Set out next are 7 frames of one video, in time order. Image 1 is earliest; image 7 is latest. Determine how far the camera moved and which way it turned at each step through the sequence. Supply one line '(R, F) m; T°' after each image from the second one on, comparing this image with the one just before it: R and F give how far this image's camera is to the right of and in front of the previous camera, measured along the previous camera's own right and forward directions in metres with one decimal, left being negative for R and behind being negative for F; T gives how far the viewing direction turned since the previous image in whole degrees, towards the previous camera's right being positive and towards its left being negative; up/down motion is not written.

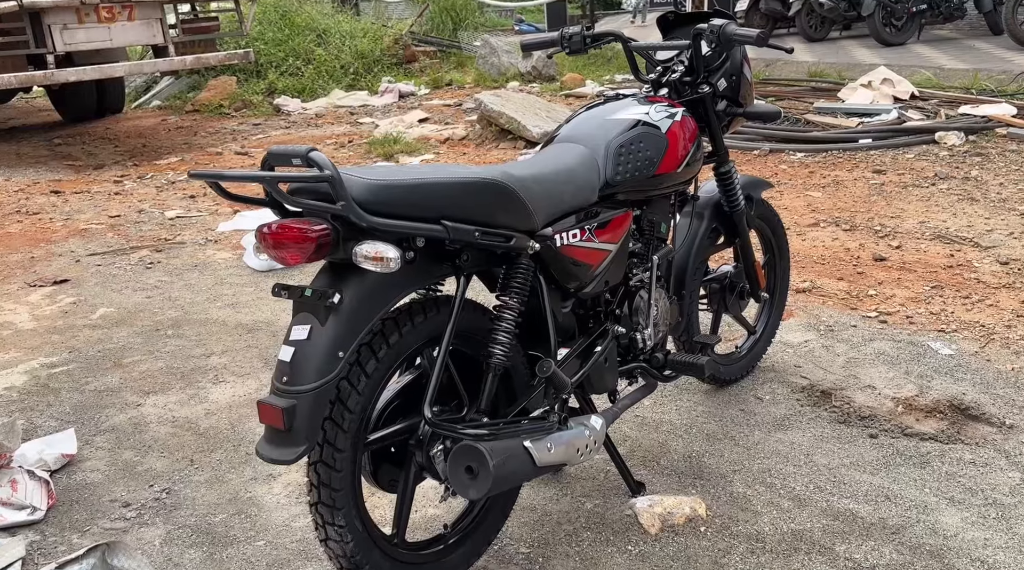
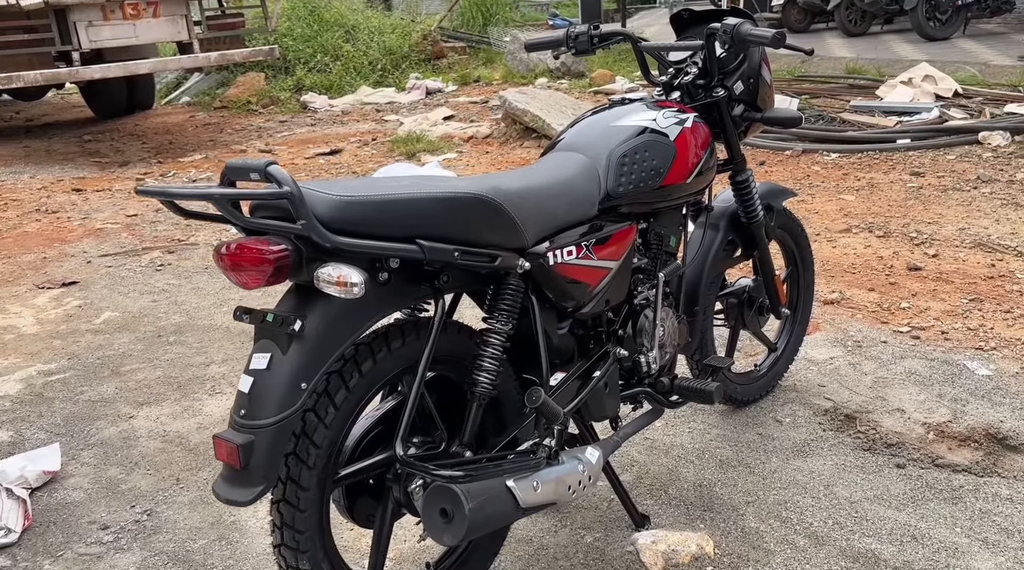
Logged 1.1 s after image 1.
(+0.1, +0.2) m; -2°
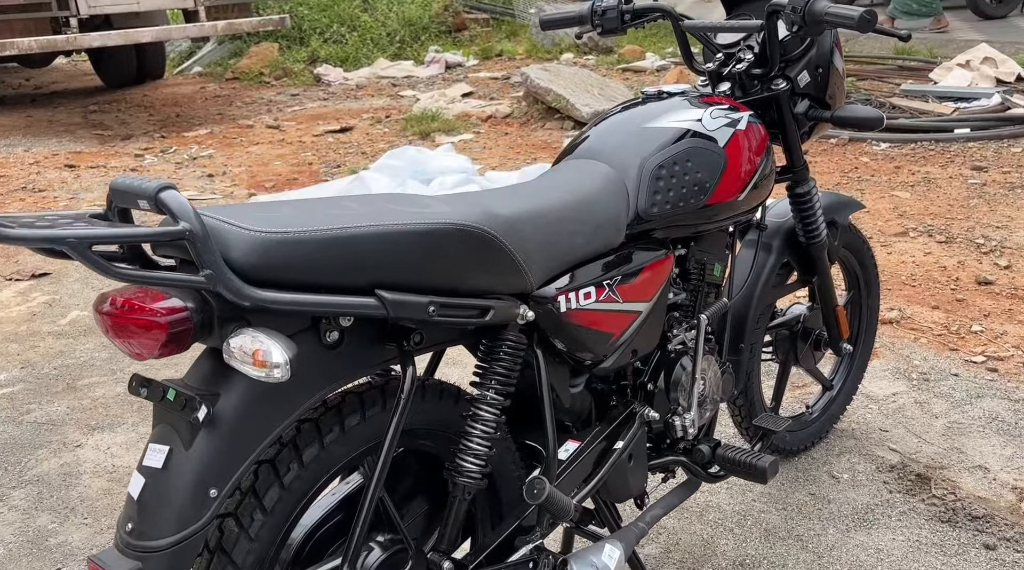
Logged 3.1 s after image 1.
(+0.1, +0.7) m; -1°
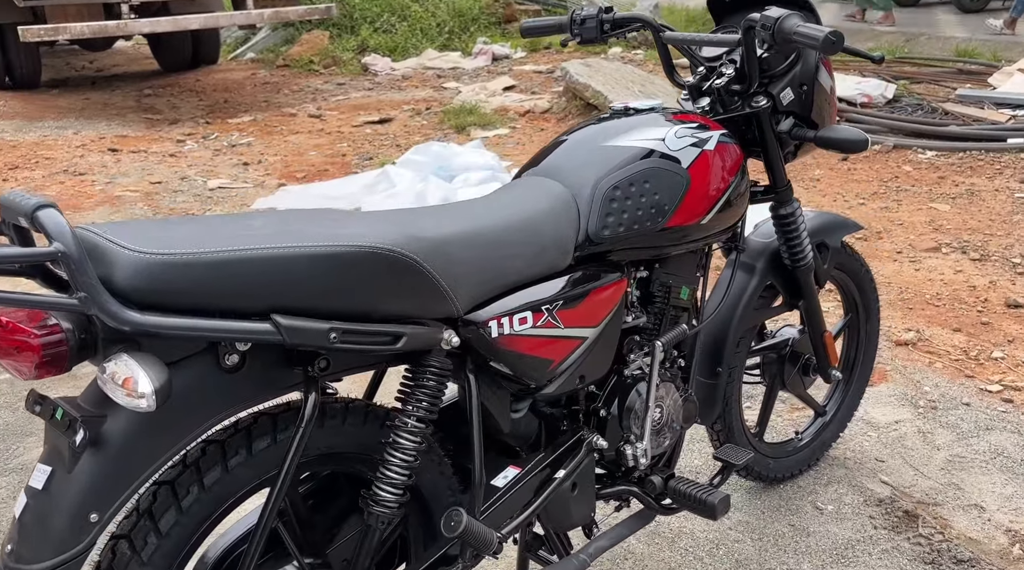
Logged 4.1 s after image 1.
(+0.3, +0.1) m; -3°
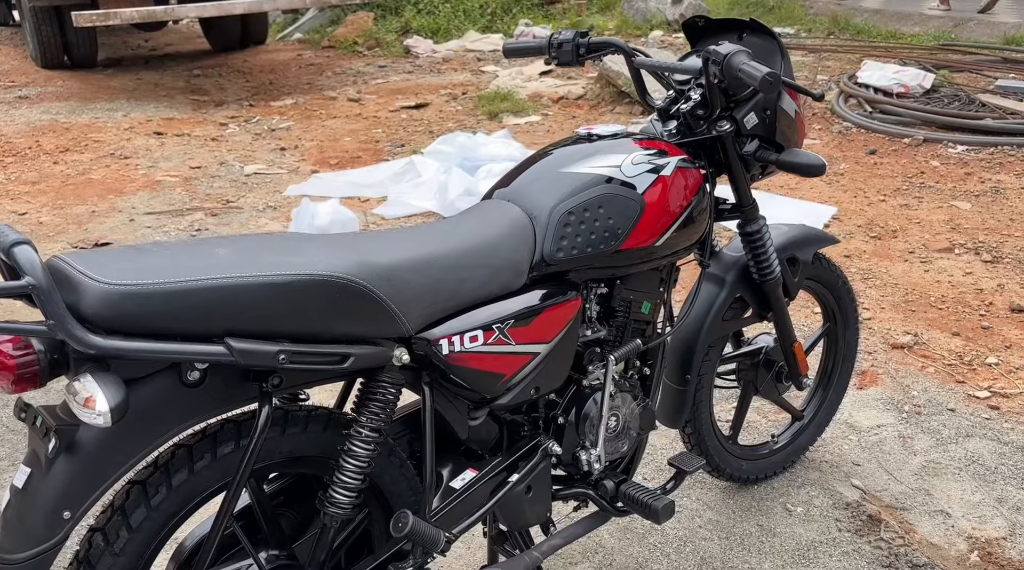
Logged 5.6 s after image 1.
(+0.2, -0.2) m; -3°
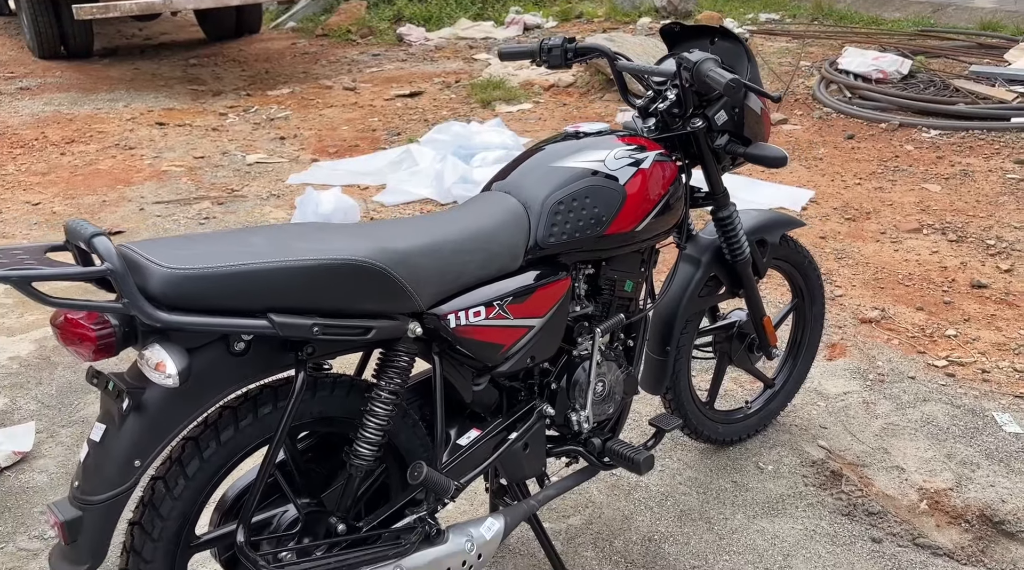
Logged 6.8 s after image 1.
(0.0, -0.4) m; 0°
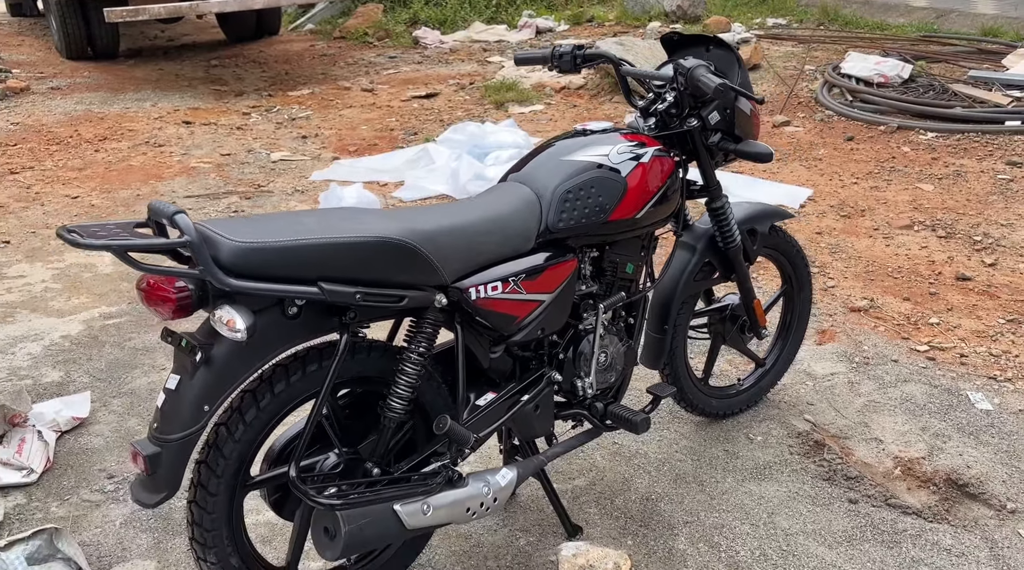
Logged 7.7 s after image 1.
(0.0, -0.4) m; -1°
